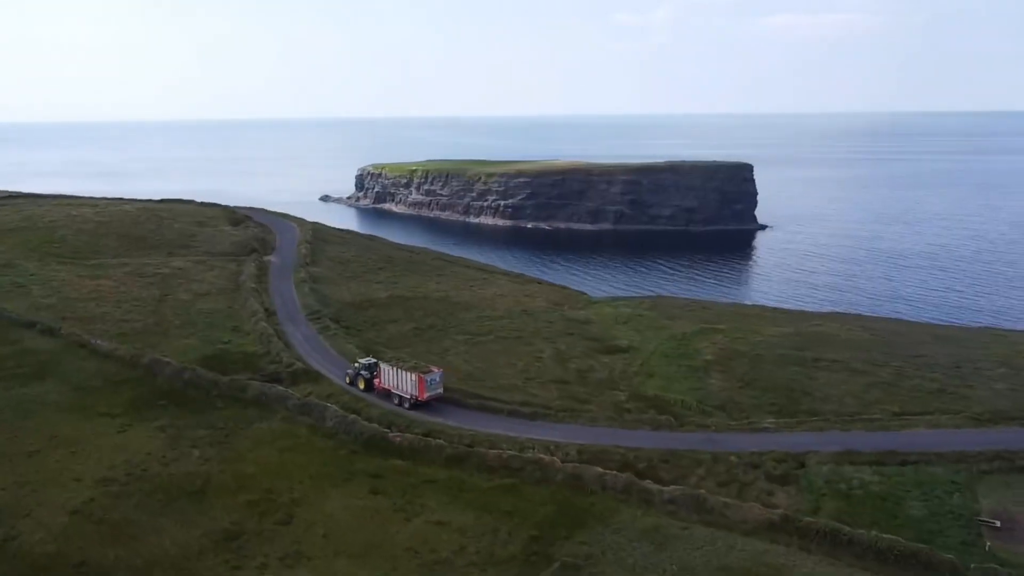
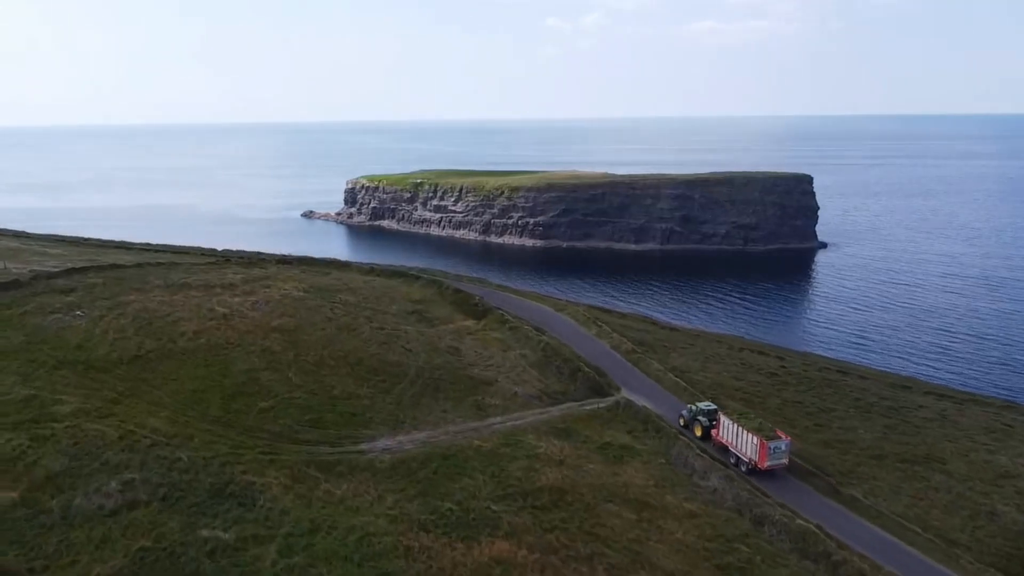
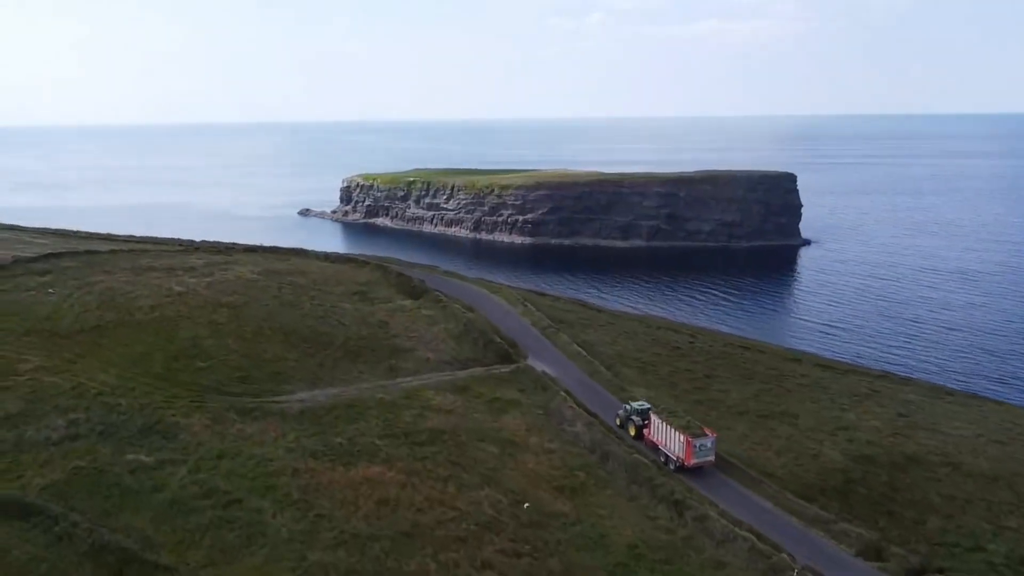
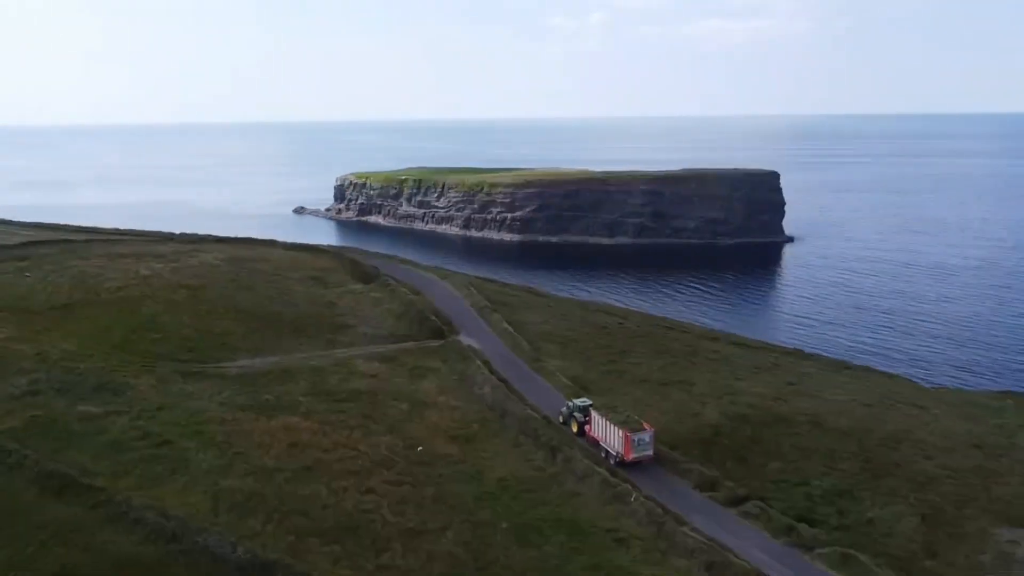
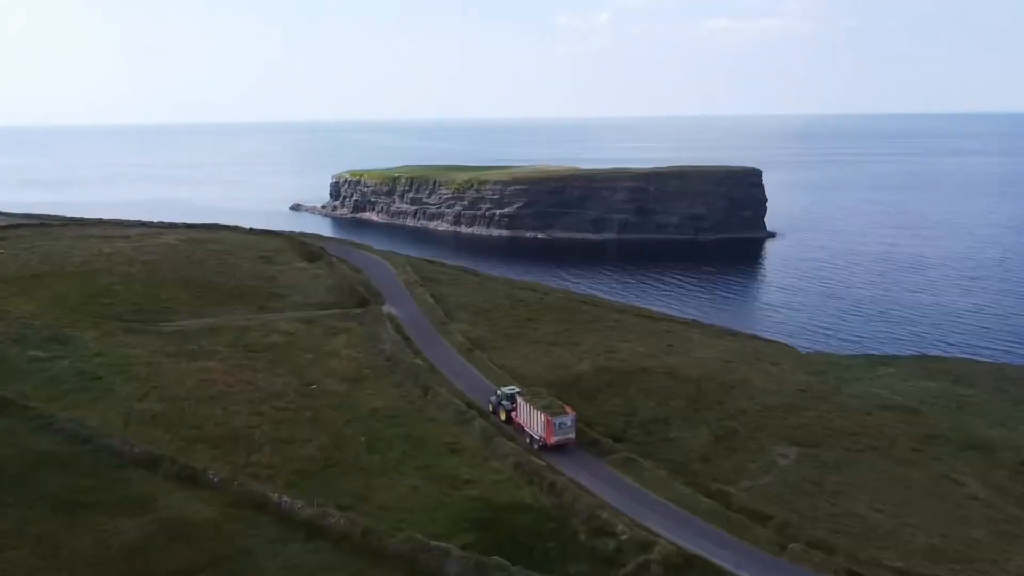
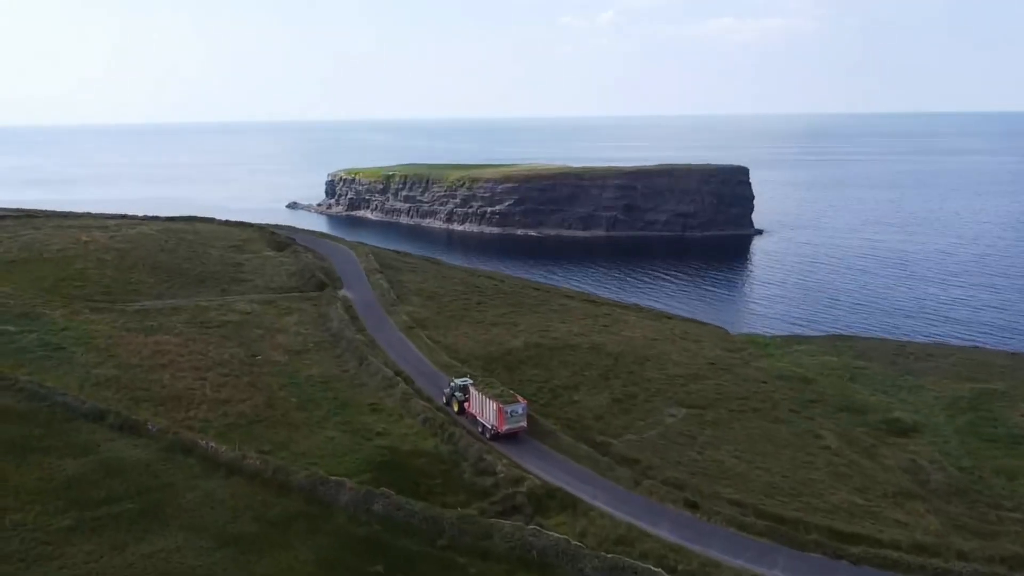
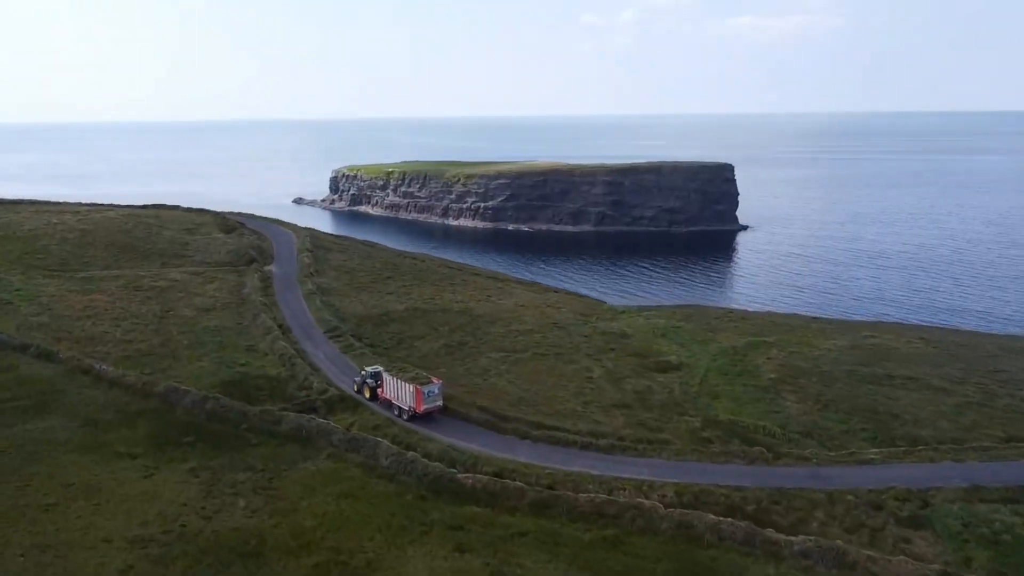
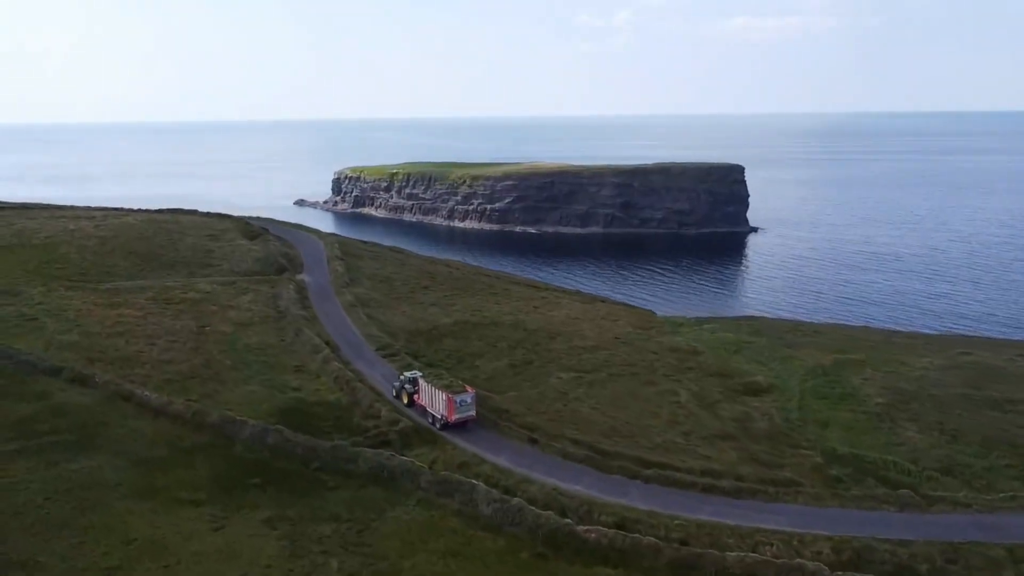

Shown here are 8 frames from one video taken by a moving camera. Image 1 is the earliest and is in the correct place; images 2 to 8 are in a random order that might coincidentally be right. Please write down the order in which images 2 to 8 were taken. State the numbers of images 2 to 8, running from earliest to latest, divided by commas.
7, 8, 6, 5, 4, 3, 2
